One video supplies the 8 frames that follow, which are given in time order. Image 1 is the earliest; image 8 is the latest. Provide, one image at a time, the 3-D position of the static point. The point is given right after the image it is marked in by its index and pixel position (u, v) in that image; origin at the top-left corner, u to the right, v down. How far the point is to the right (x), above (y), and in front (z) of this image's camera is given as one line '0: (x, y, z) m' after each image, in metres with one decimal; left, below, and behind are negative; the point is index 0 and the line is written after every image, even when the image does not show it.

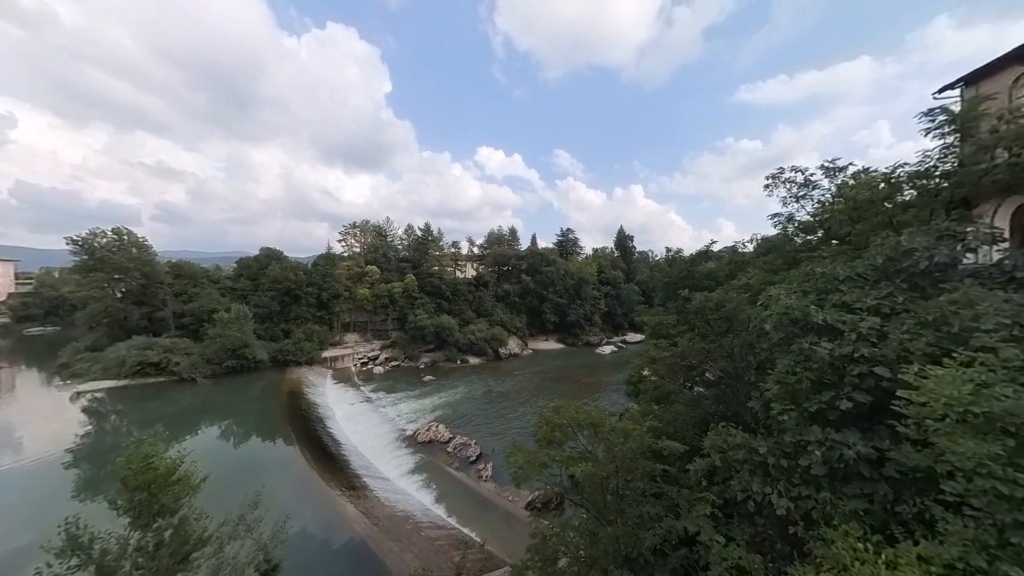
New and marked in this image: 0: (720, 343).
0: (+5.5, -1.4, +7.7) m
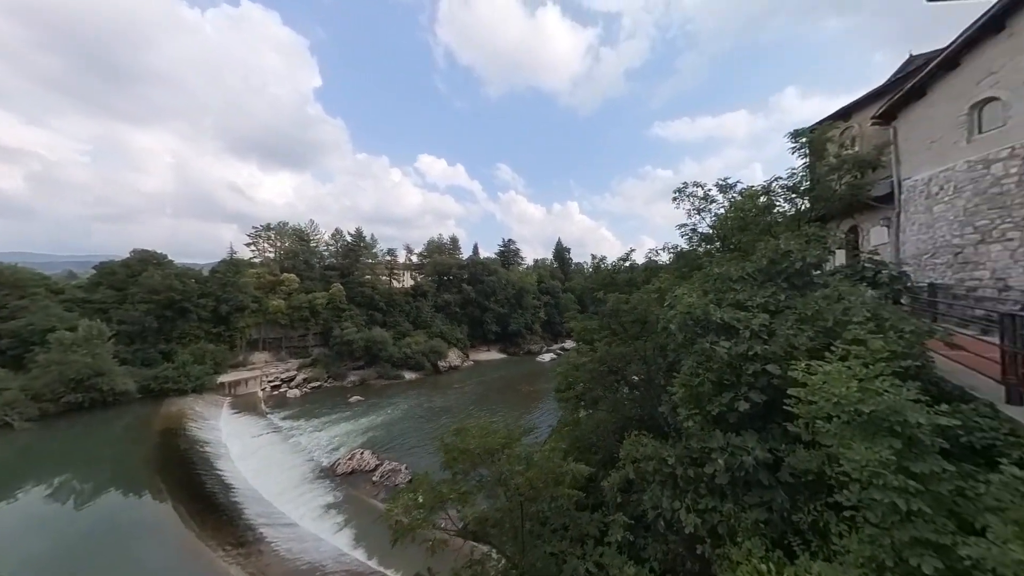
0: (+3.3, -1.5, +7.7) m
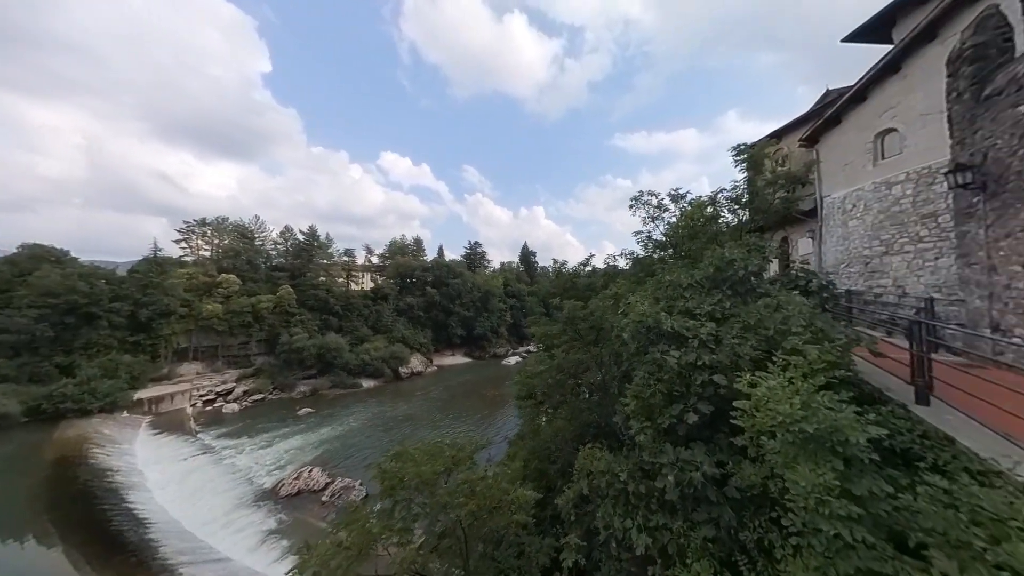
0: (+2.1, -1.7, +7.7) m
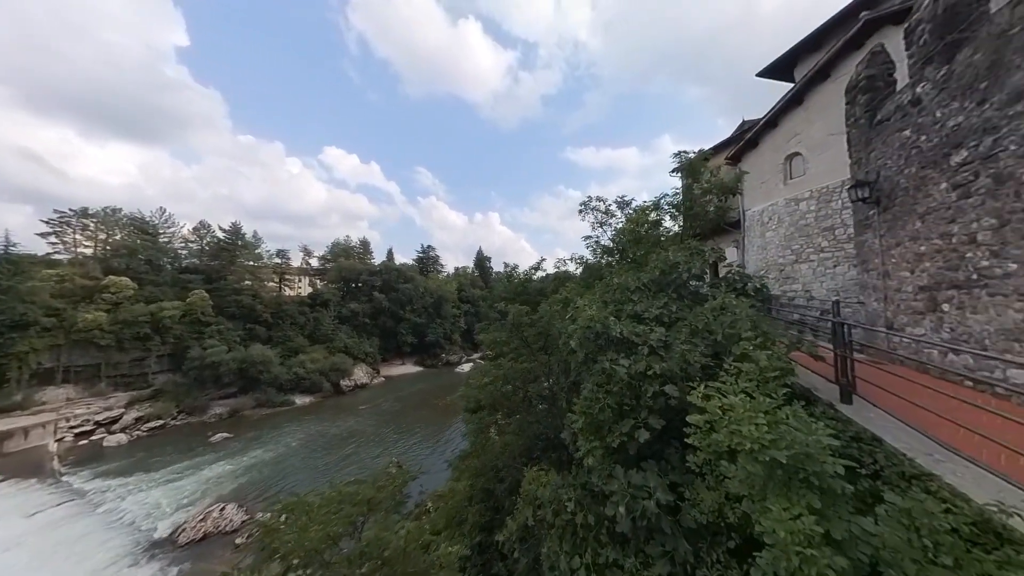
0: (+0.7, -1.8, +7.2) m
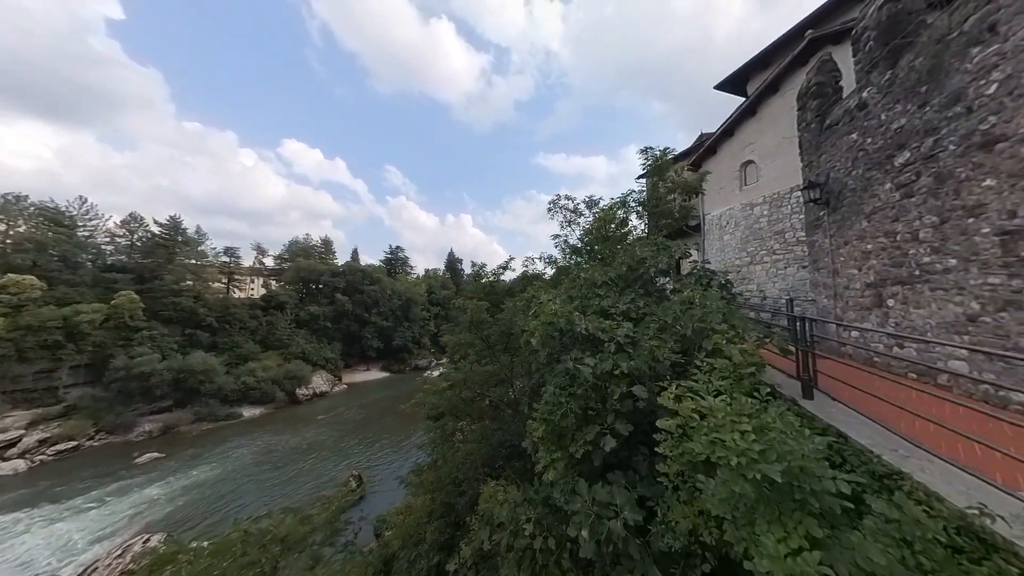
0: (-0.2, -1.7, +6.8) m
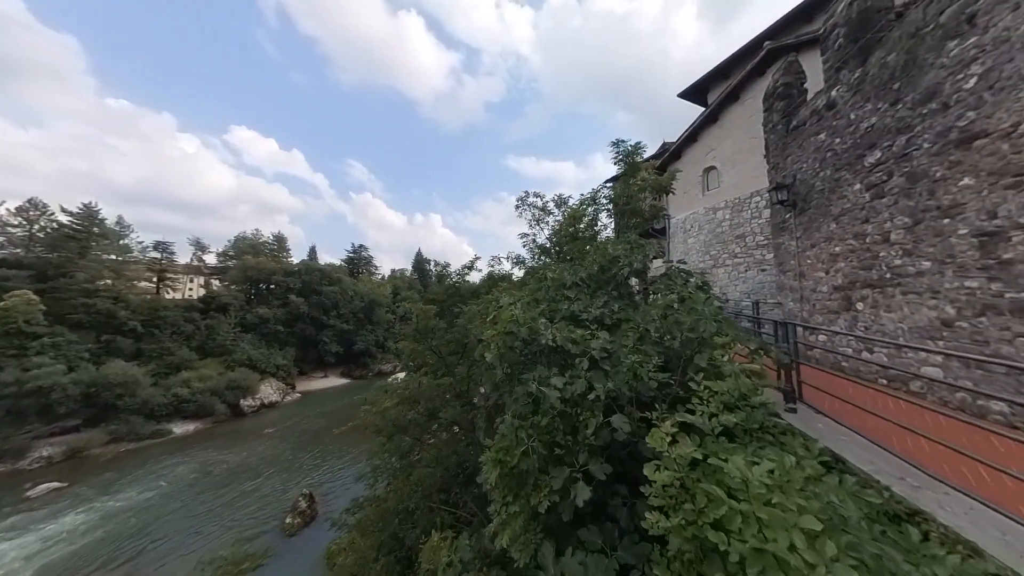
0: (-1.0, -1.7, +6.0) m
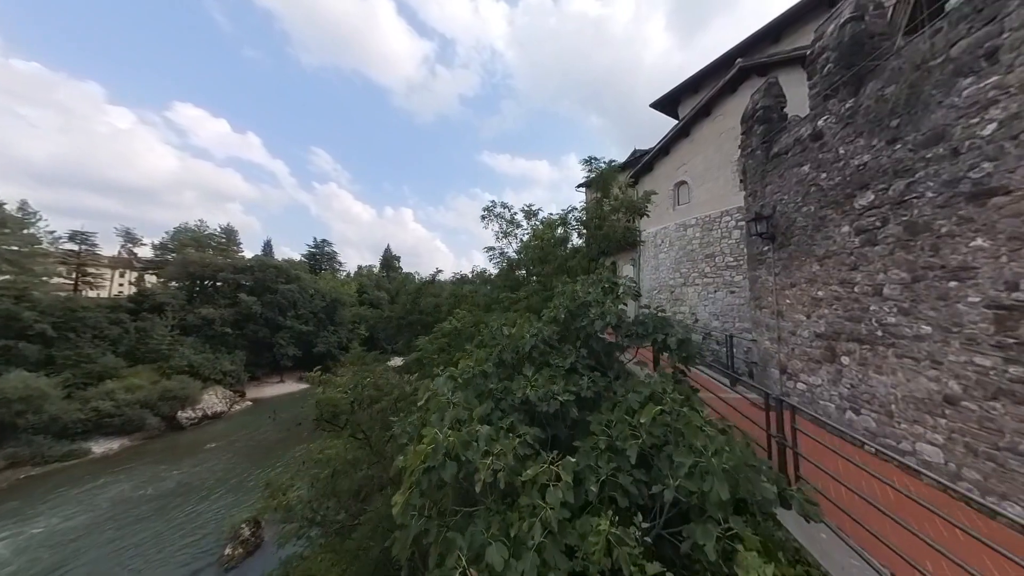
0: (-1.8, -2.4, +5.0) m
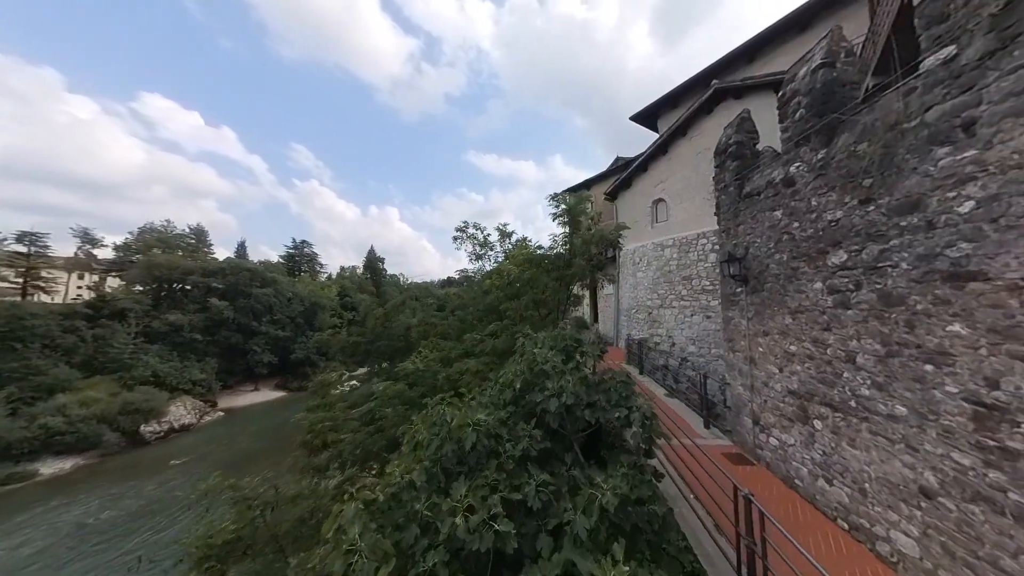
0: (-2.5, -3.3, +4.4) m
